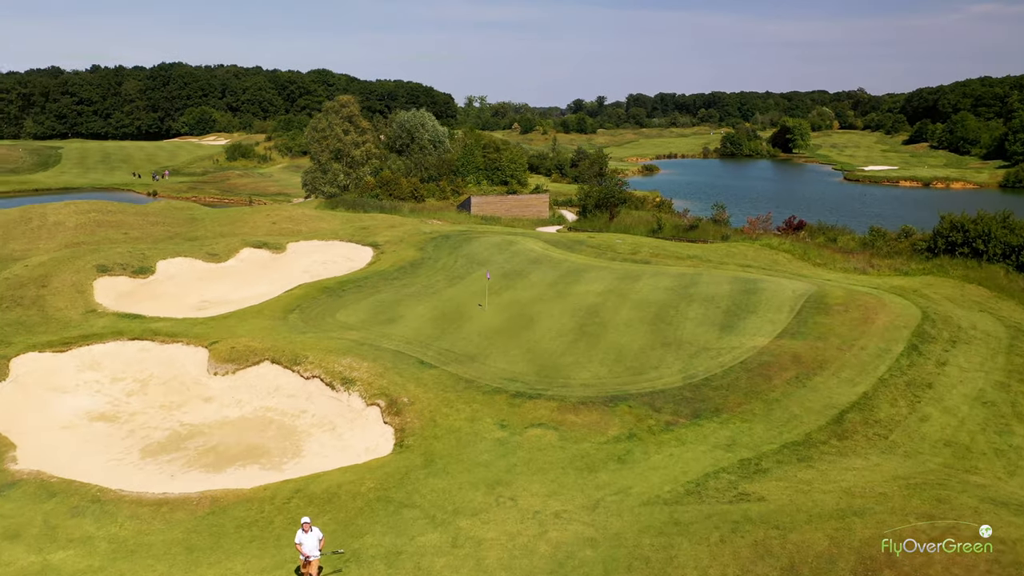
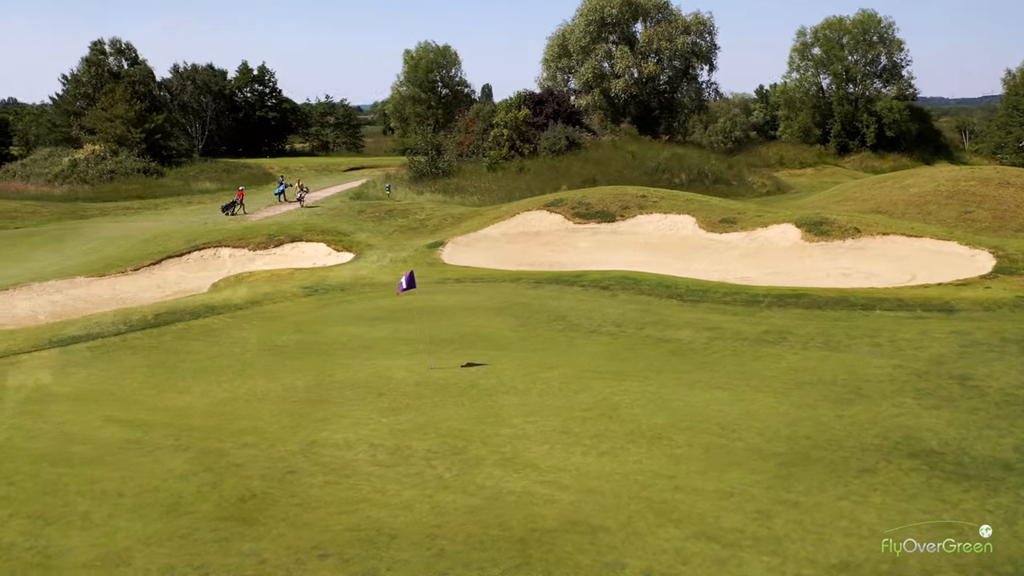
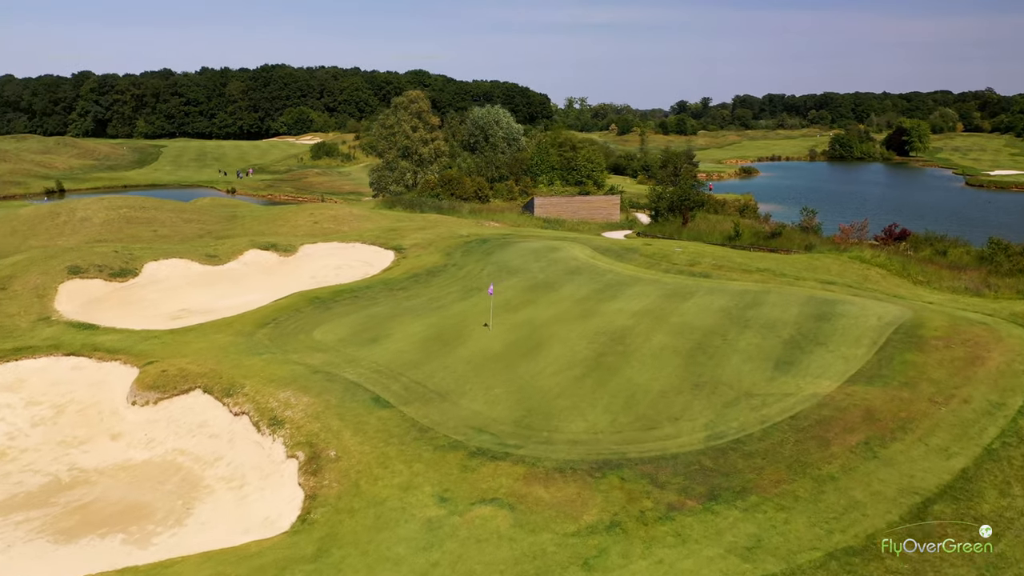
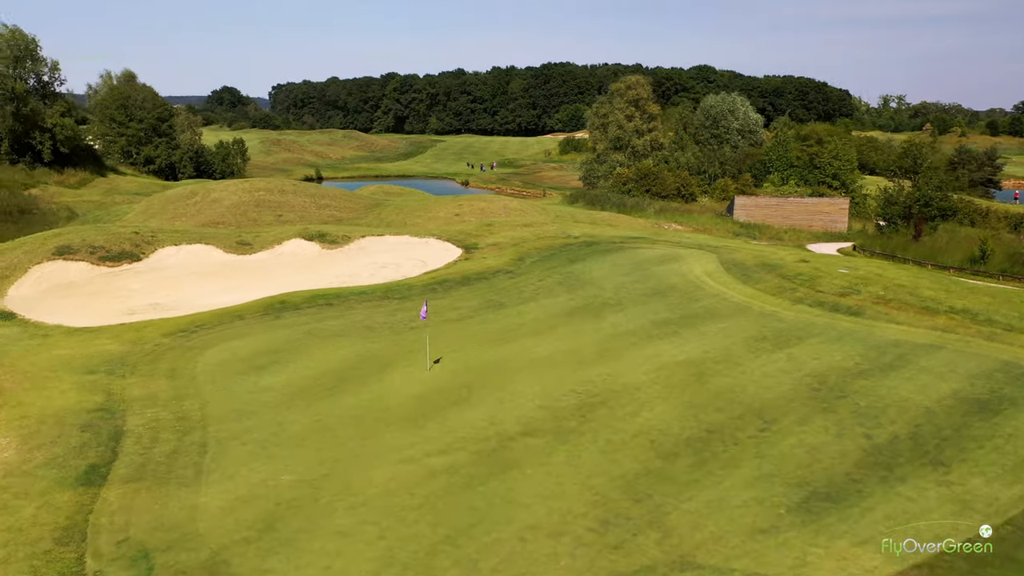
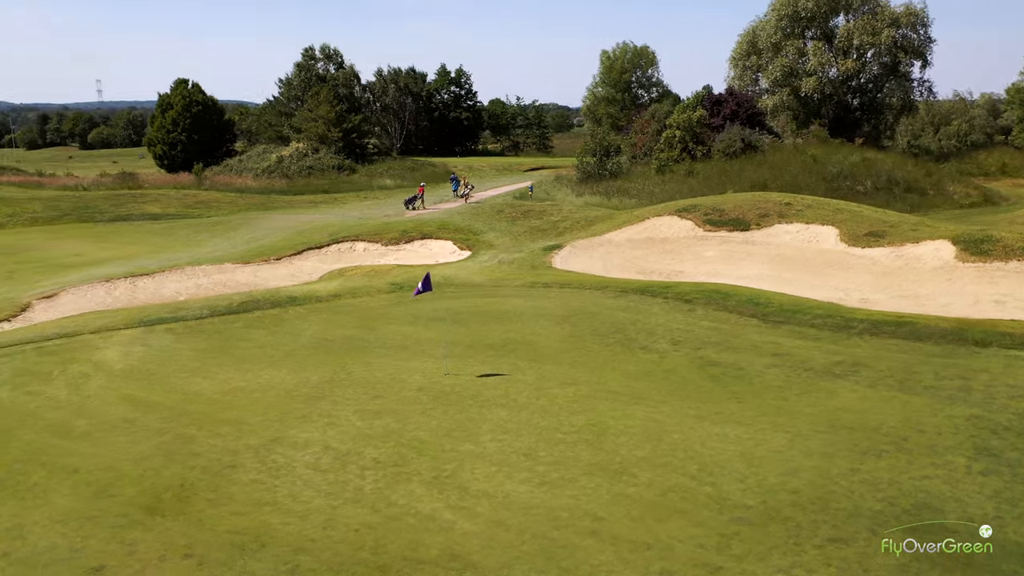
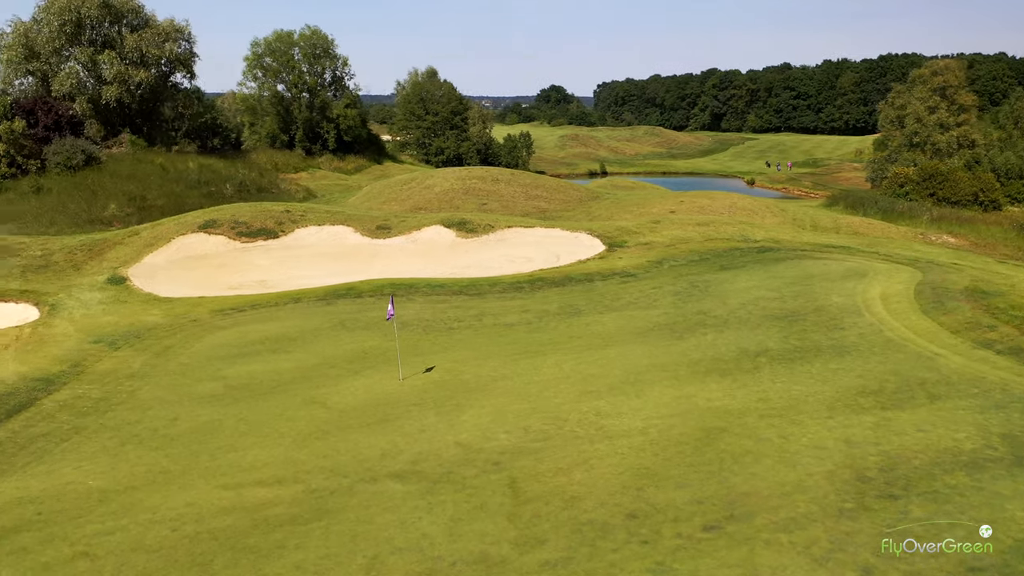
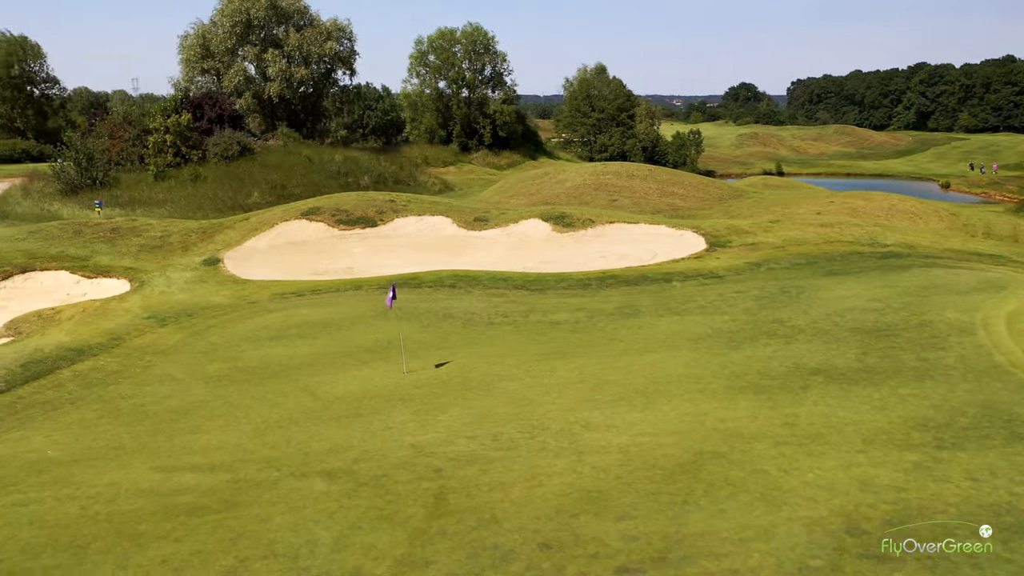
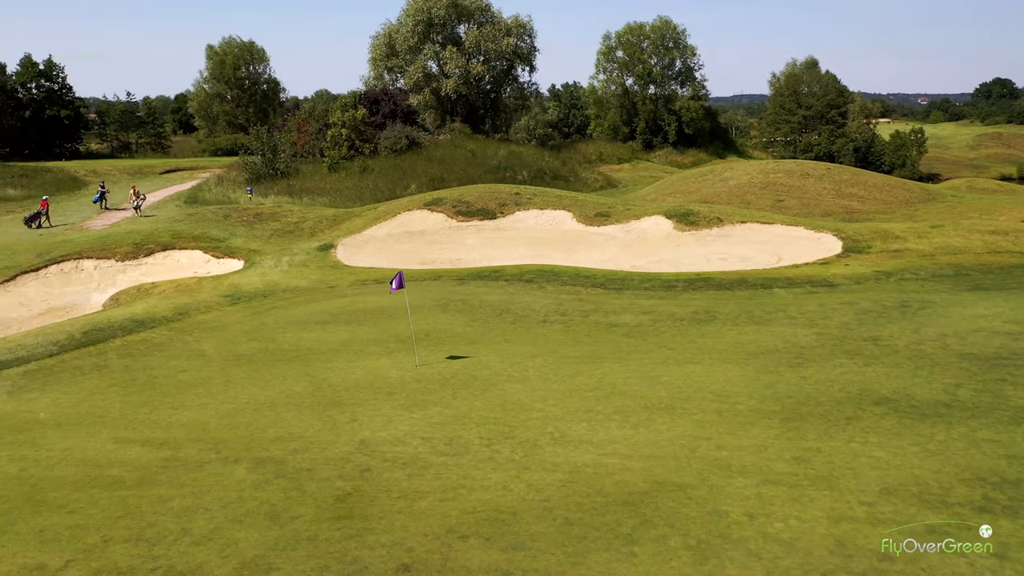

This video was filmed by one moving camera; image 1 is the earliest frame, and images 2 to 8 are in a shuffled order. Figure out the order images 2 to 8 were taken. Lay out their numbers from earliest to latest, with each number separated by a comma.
3, 4, 6, 7, 8, 2, 5
